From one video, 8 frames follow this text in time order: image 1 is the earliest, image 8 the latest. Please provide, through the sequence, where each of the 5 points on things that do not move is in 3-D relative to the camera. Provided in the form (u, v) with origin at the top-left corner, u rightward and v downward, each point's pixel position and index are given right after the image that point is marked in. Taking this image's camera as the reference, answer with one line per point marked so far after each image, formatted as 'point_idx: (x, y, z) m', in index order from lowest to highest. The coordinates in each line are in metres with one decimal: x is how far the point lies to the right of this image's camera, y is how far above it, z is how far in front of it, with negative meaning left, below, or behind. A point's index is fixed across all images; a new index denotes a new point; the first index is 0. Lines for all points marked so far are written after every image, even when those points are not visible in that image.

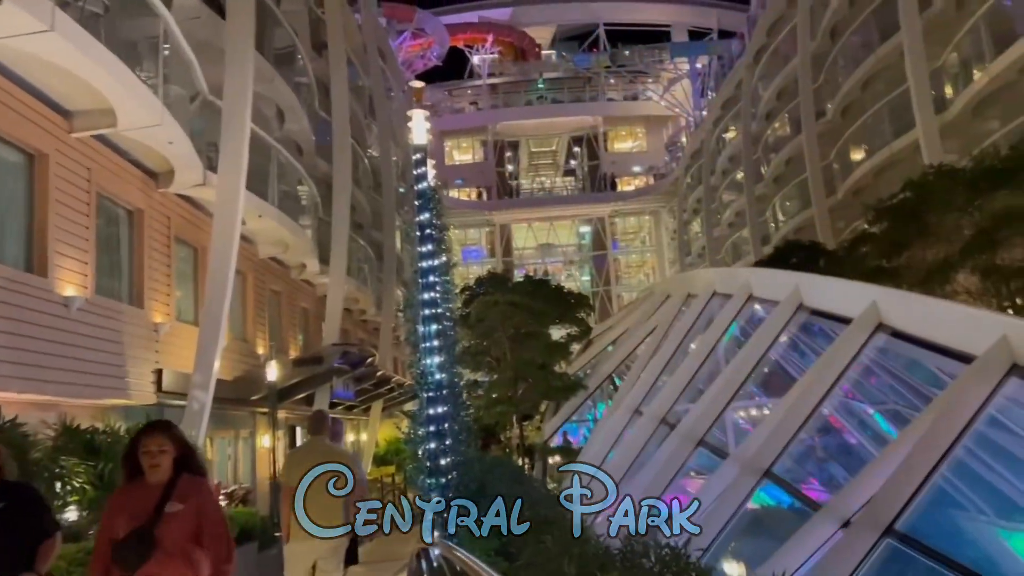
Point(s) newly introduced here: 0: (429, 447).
0: (-0.7, -1.4, +7.6) m
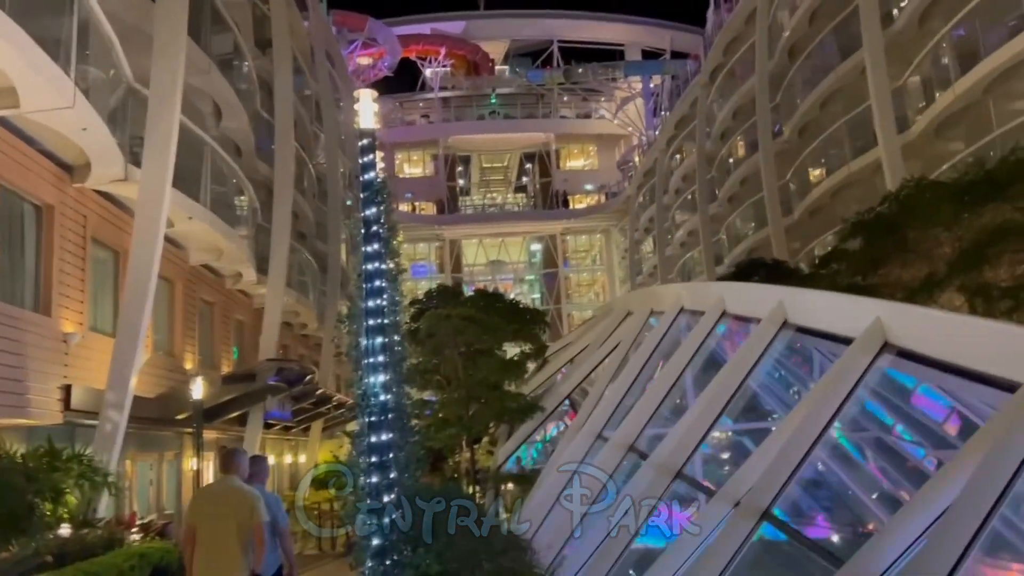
0: (-1.1, -1.5, +6.5) m
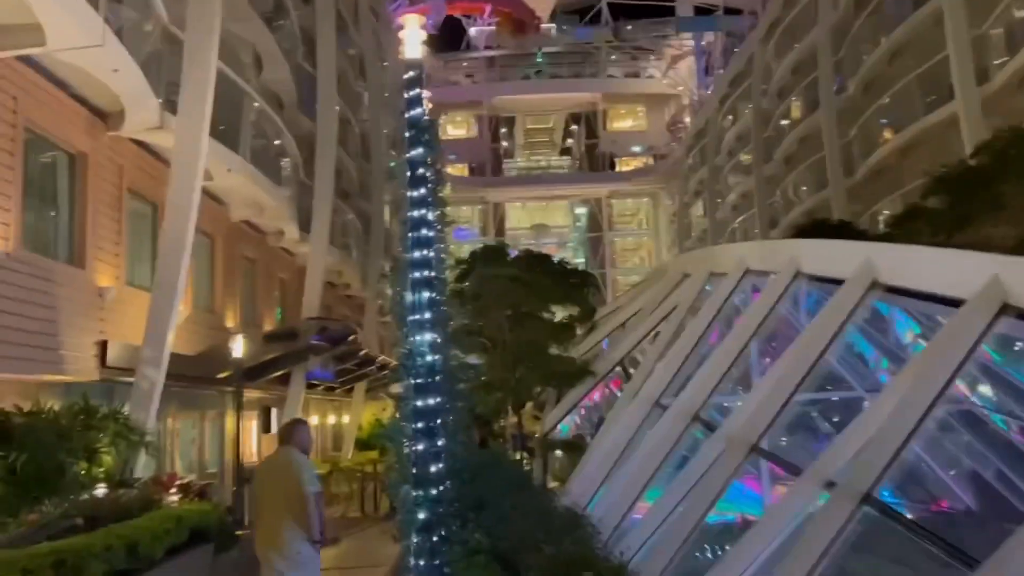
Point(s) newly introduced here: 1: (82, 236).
0: (-0.7, -1.1, +5.9) m
1: (-5.5, +0.7, +10.7) m
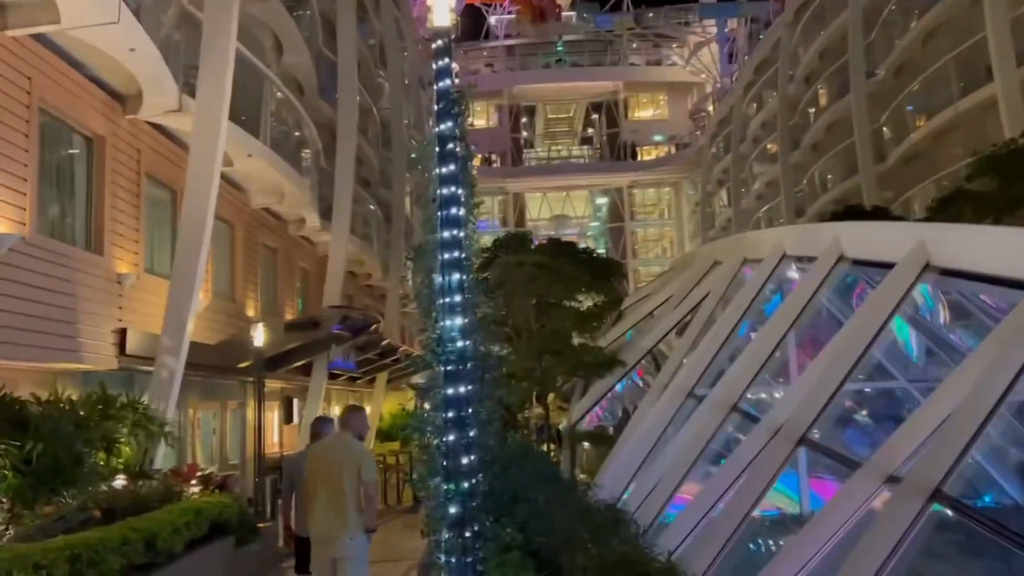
0: (-0.4, -1.0, +5.5) m
1: (-5.1, +0.8, +10.4) m
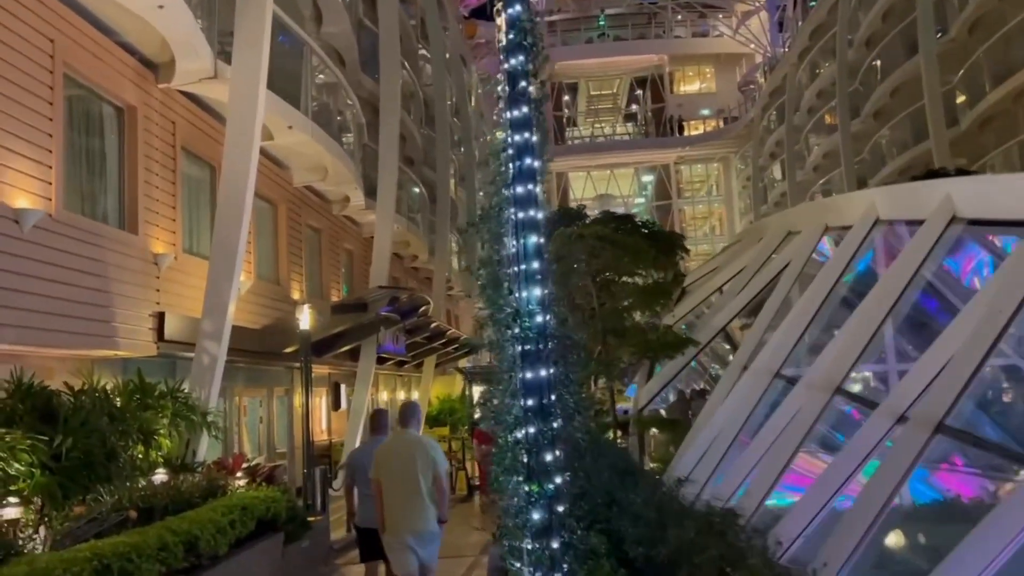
0: (+0.1, -0.8, +4.7) m
1: (-4.4, +1.0, +9.8) m
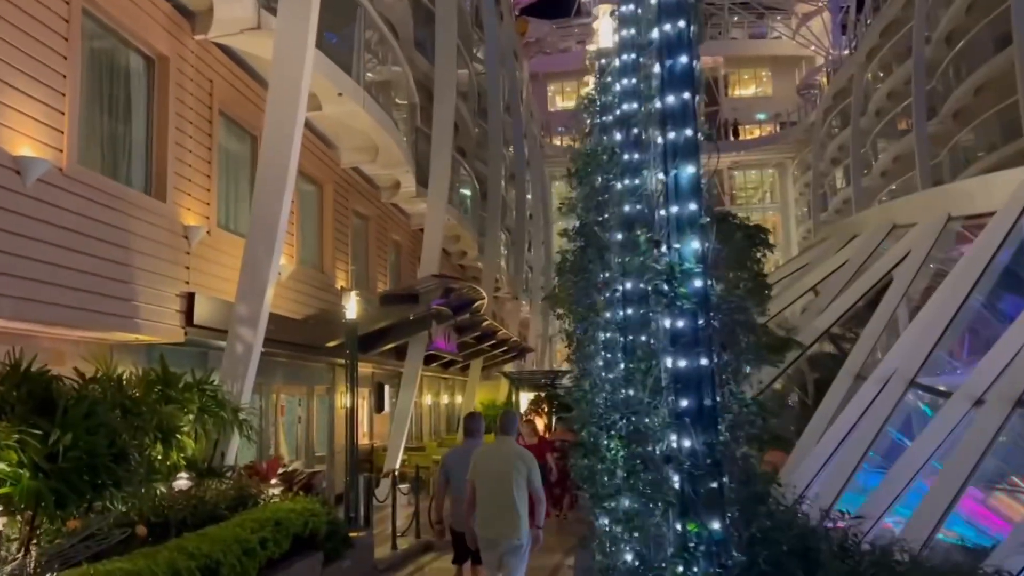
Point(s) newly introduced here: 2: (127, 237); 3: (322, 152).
0: (+0.7, -0.6, +3.2) m
1: (-3.6, +1.3, +8.6) m
2: (-3.6, +0.5, +7.9) m
3: (-3.0, +2.2, +13.5) m
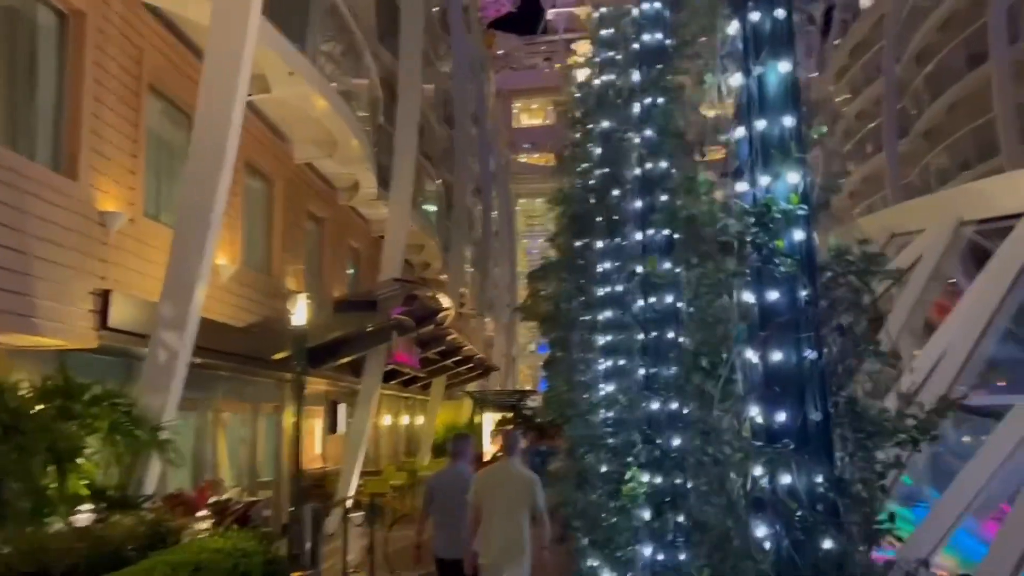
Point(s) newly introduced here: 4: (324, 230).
0: (+0.7, -0.5, +2.1) m
1: (-3.8, +1.3, +7.3) m
2: (-3.8, +0.5, +6.5) m
3: (-3.5, +2.1, +12.3) m
4: (-3.4, +1.1, +15.0) m
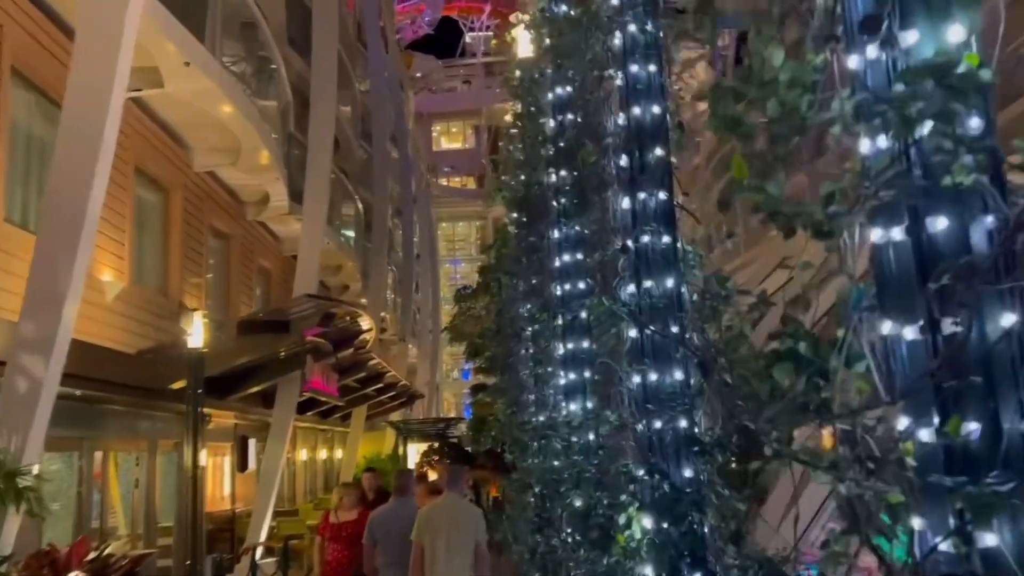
0: (+0.7, -0.4, +1.2) m
1: (-4.3, +1.2, +6.0) m
2: (-4.2, +0.4, +5.2) m
3: (-4.5, +1.8, +11.0) m
4: (-4.6, +0.7, +13.7) m
